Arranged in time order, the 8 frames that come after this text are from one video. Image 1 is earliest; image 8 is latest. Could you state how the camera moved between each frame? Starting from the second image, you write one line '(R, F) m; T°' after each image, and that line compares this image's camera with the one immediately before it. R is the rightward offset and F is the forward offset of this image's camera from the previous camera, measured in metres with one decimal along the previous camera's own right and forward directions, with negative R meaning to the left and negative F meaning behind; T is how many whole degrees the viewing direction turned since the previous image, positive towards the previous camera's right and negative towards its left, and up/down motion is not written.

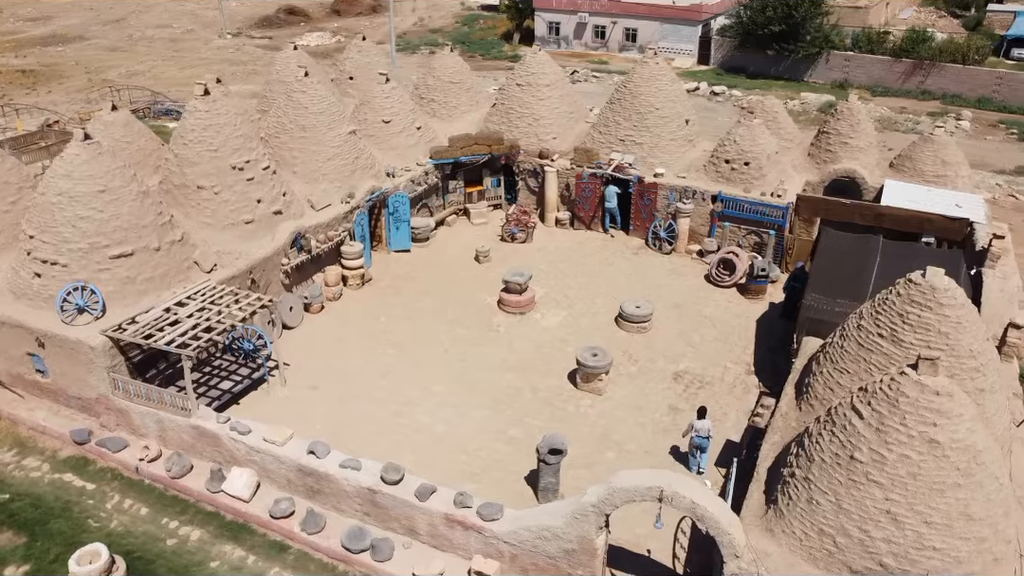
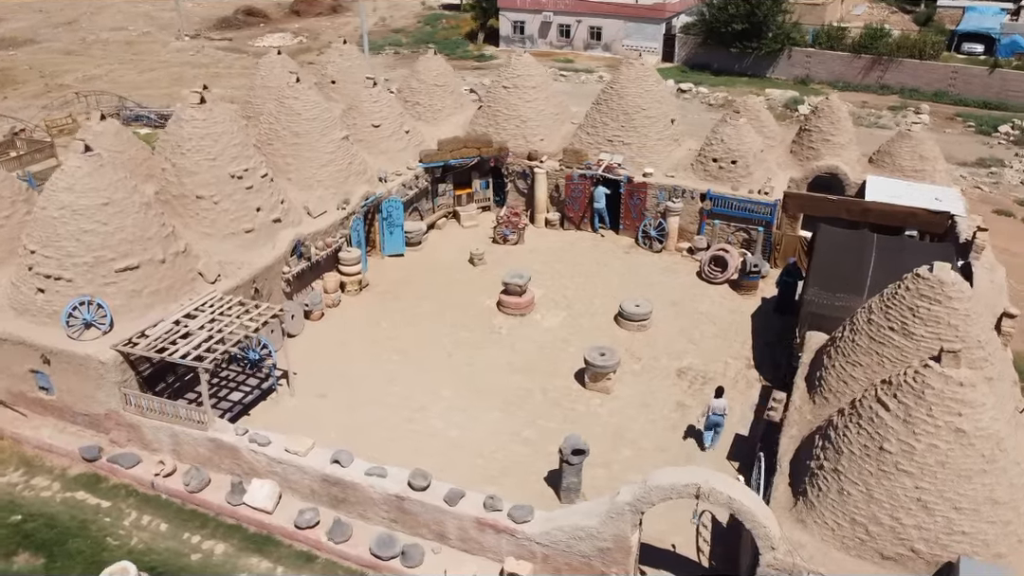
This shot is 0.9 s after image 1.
(-0.7, -0.1) m; +3°
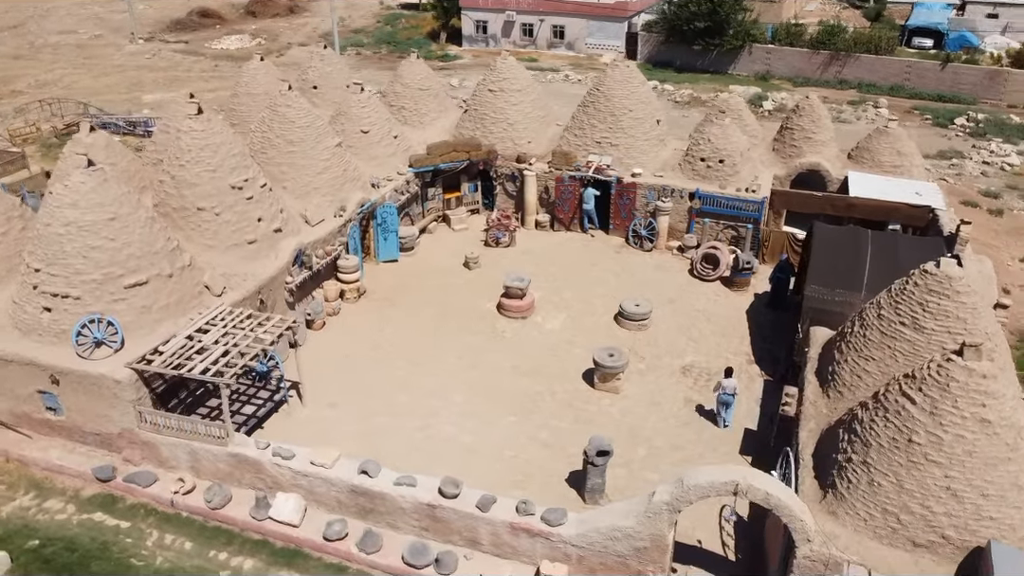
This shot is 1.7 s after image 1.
(-0.7, -0.1) m; +3°
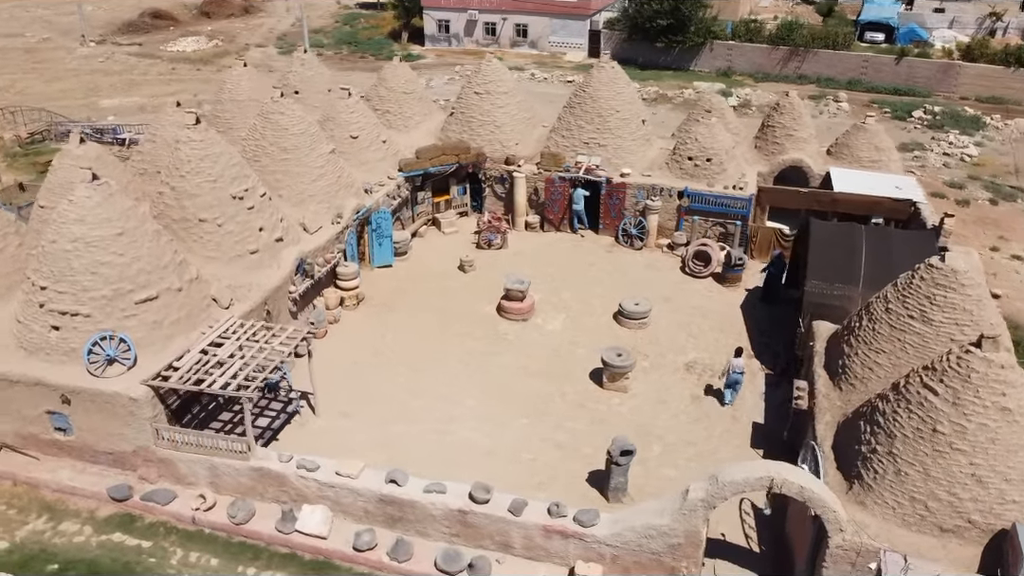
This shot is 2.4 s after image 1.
(-0.7, -0.1) m; +3°
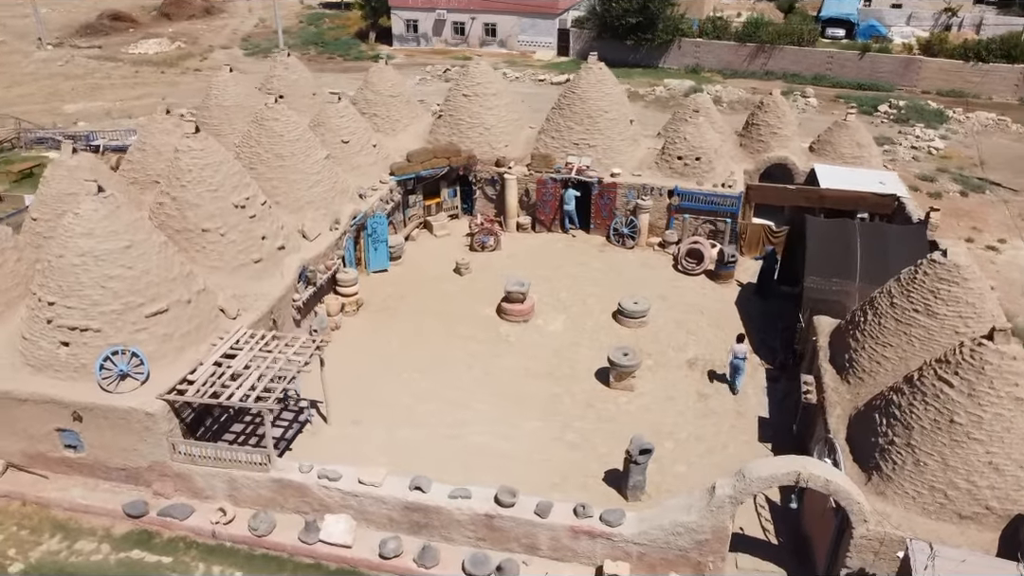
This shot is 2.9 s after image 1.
(-0.6, -0.1) m; +3°
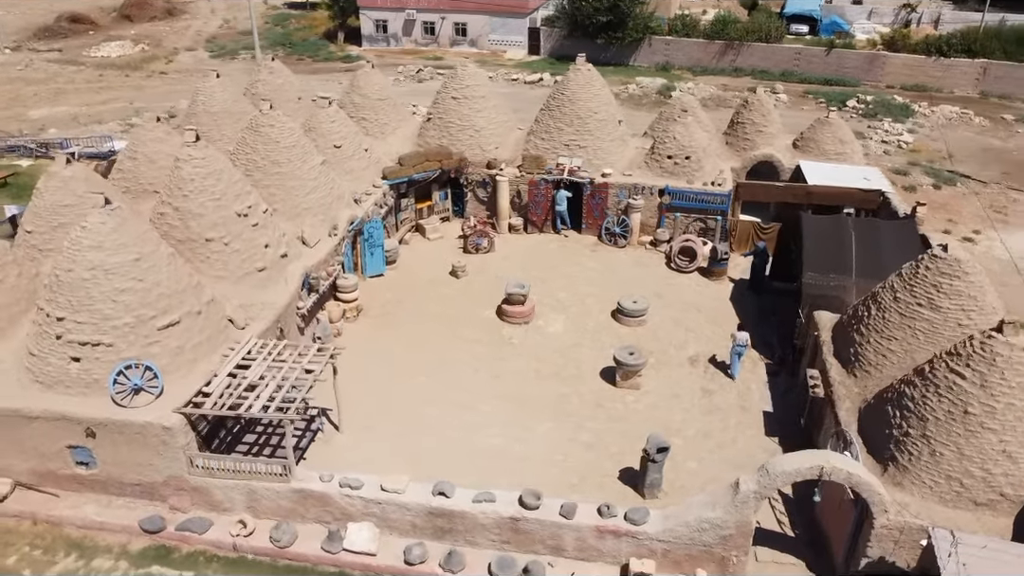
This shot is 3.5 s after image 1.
(-0.6, -0.1) m; +2°
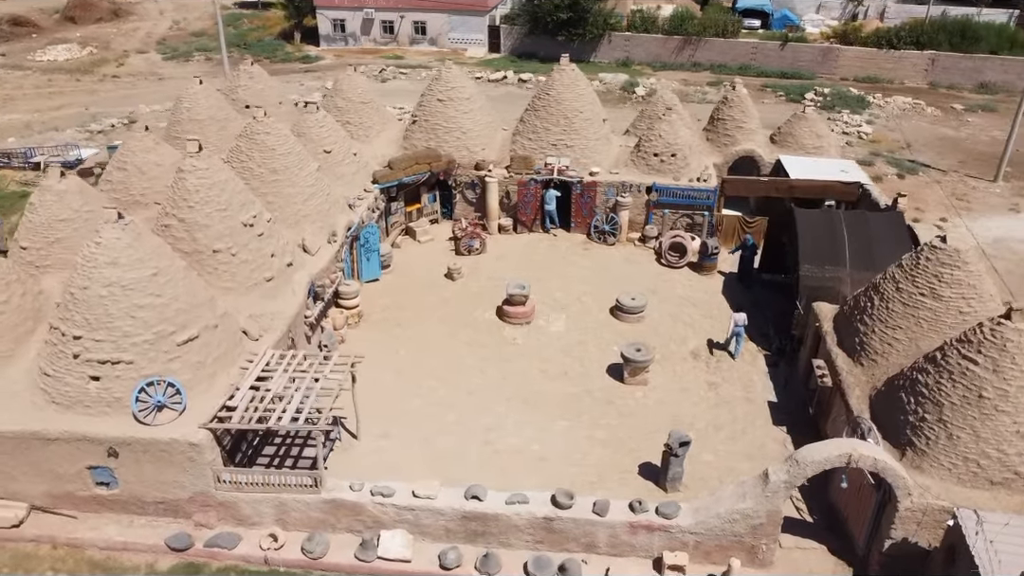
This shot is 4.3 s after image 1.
(-0.8, -0.1) m; +3°
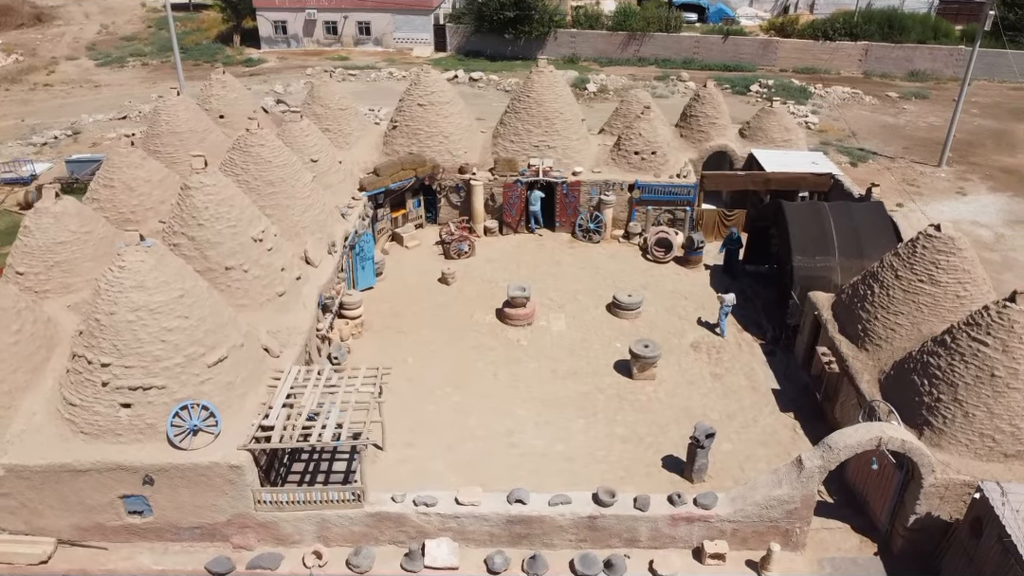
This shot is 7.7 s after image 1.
(-1.1, -0.1) m; +4°
